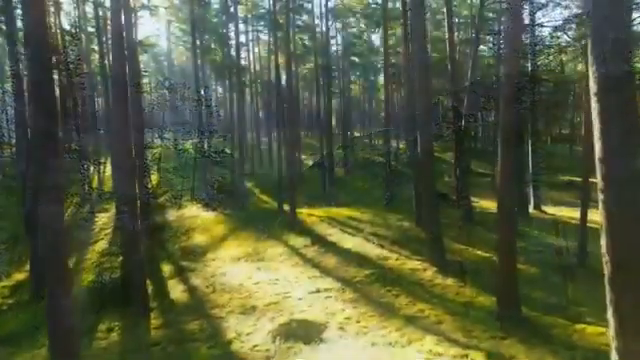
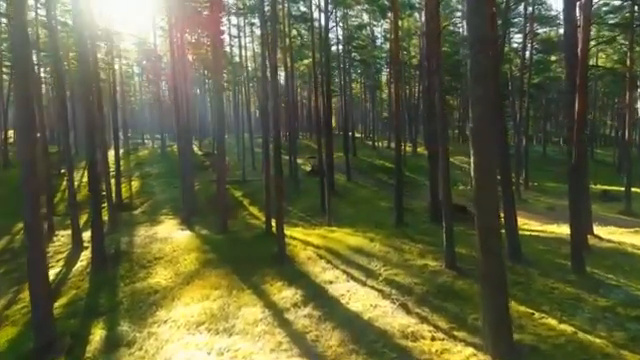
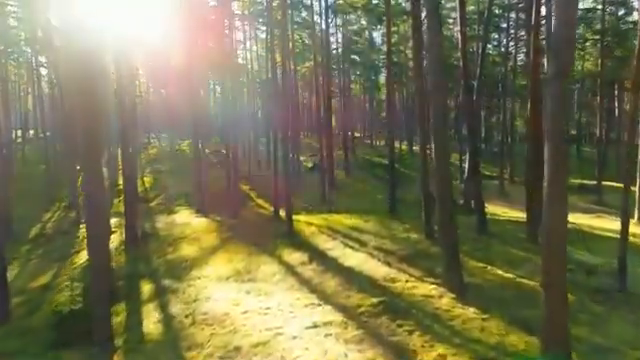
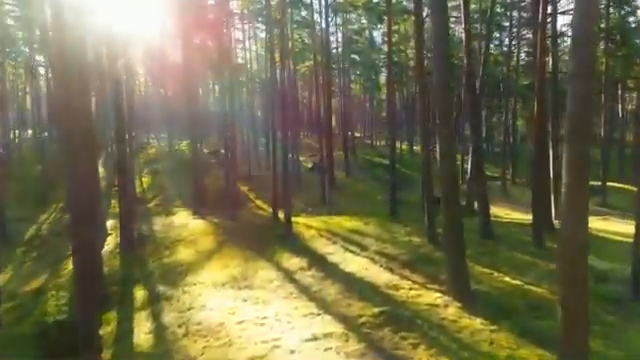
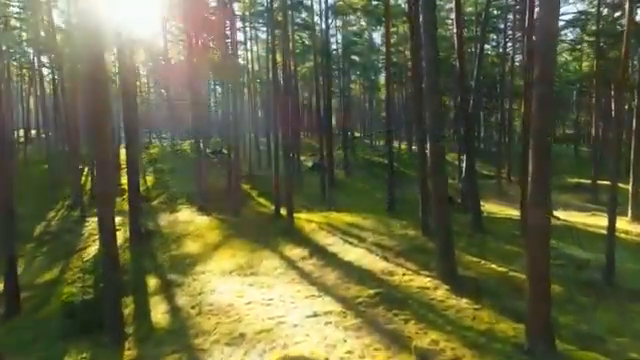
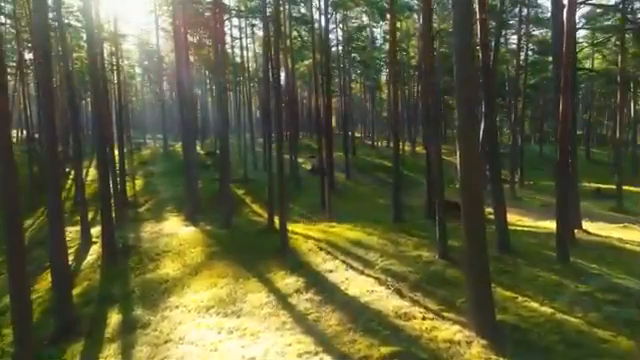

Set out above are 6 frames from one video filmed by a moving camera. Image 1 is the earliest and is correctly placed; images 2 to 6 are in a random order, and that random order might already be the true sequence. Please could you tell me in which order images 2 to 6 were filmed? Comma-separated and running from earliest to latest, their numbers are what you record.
5, 3, 4, 6, 2
